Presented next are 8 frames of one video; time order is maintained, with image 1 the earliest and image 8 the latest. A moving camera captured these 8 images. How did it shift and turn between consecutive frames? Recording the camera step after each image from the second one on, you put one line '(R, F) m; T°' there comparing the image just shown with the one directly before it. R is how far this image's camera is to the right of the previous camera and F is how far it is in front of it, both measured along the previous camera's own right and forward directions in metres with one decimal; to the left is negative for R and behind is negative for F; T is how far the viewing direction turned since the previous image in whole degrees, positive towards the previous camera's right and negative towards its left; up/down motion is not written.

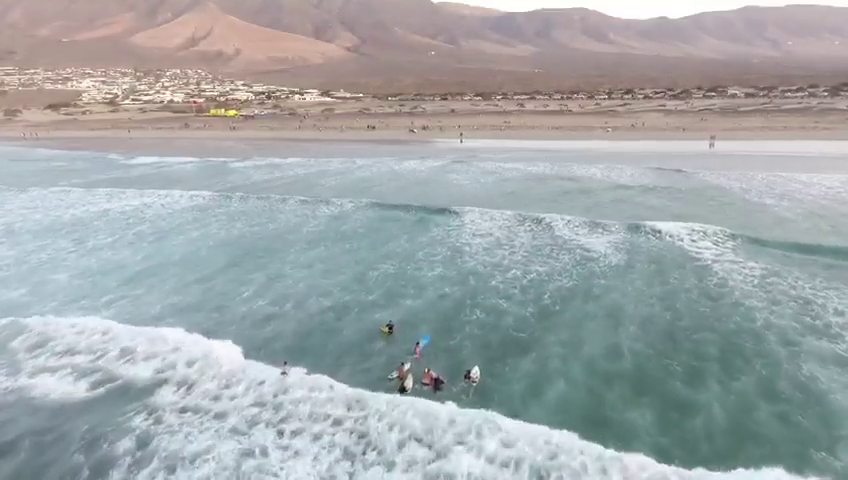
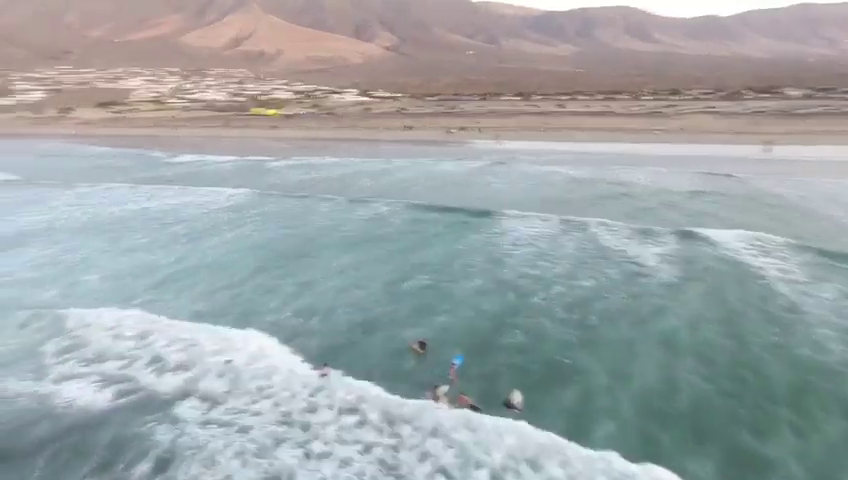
(0.0, +0.4) m; -4°
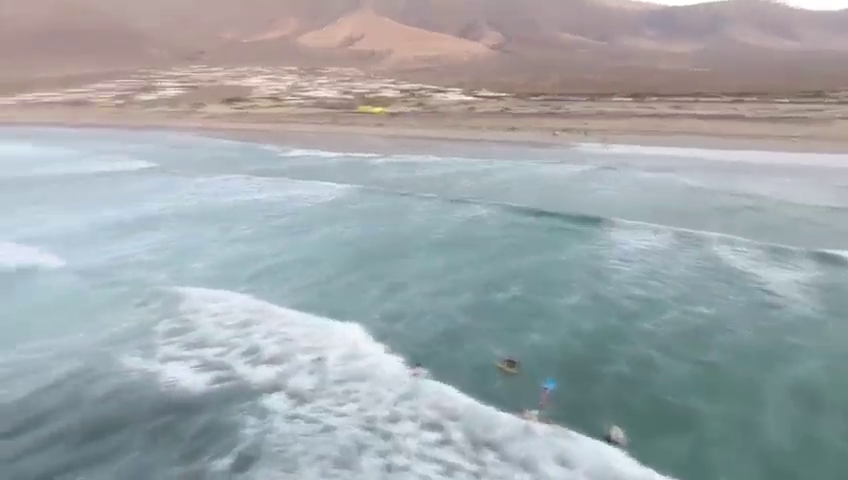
(0.0, +0.3) m; -10°
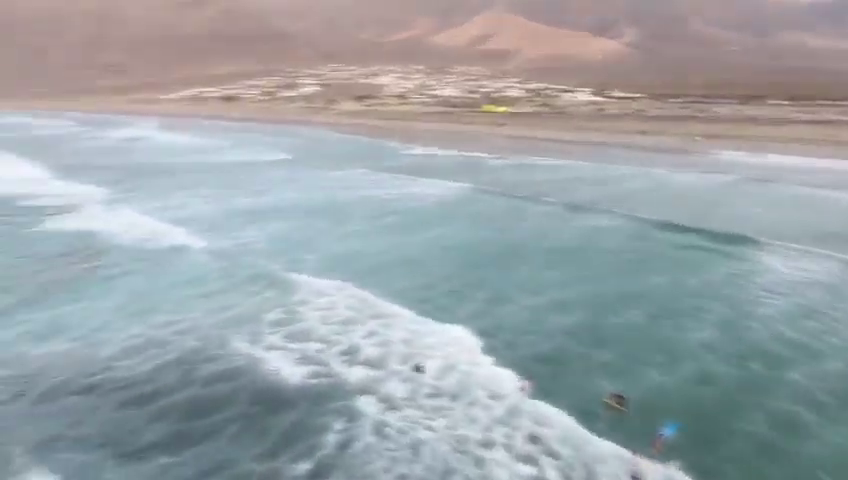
(+0.1, +0.4) m; -12°
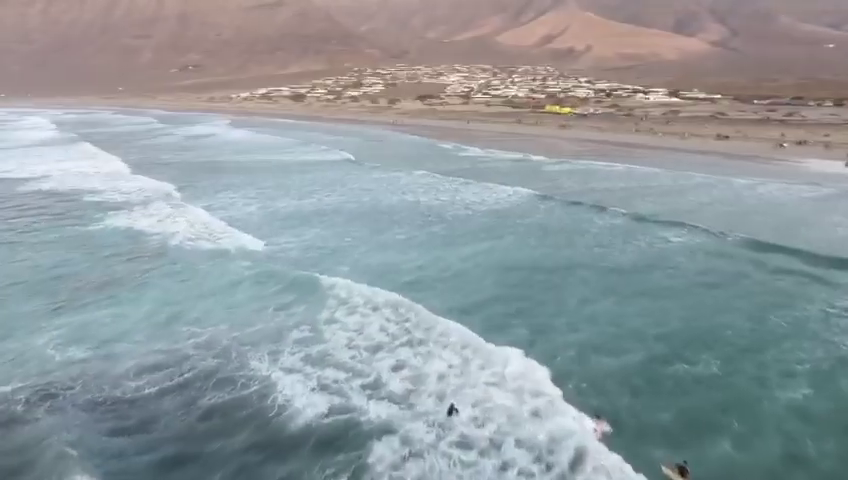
(+0.3, +0.9) m; -7°
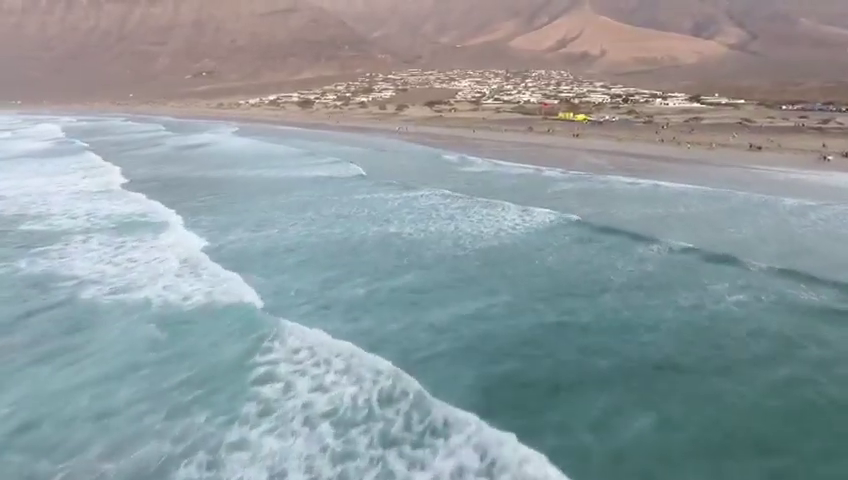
(+0.7, +2.8) m; -1°
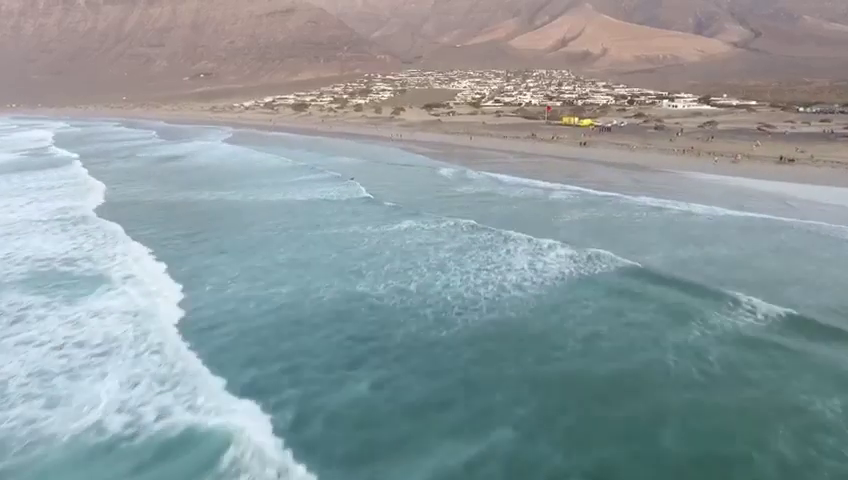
(+0.4, +3.2) m; 0°
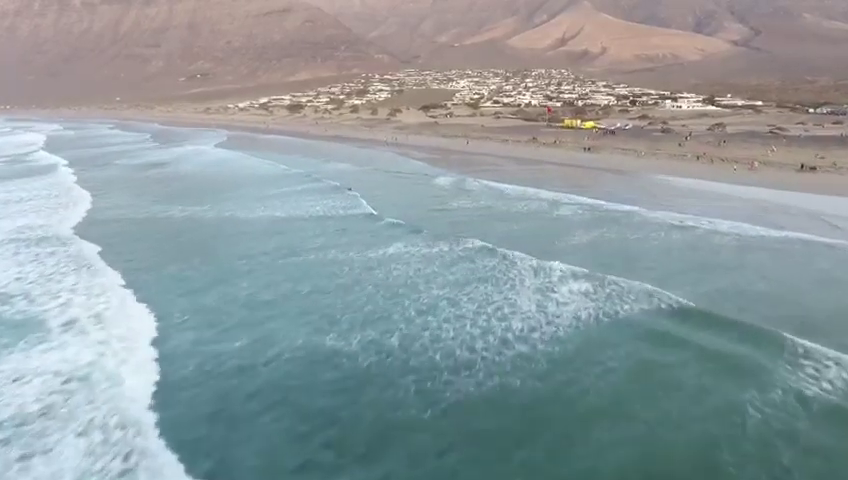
(+0.2, +2.0) m; 0°
